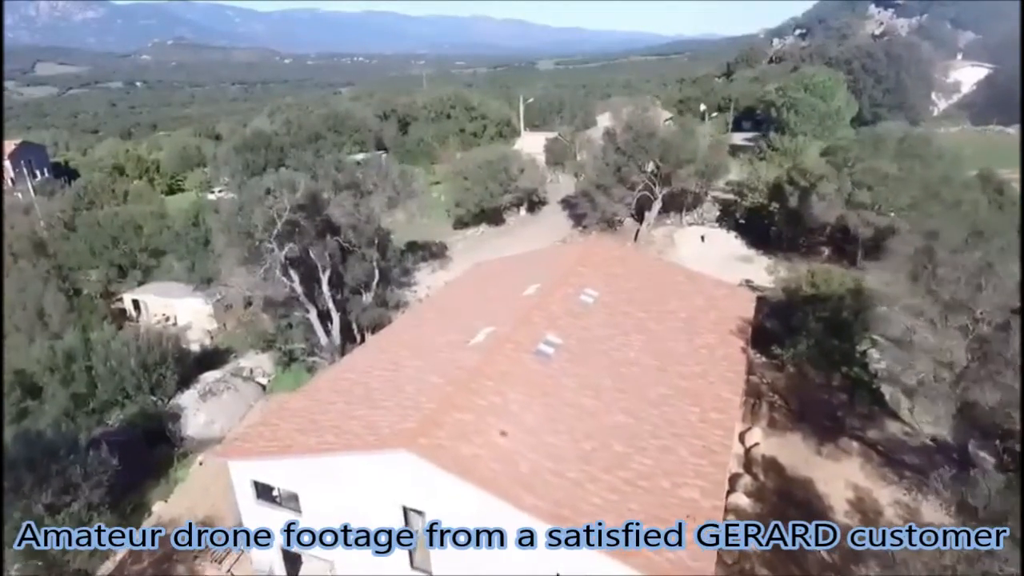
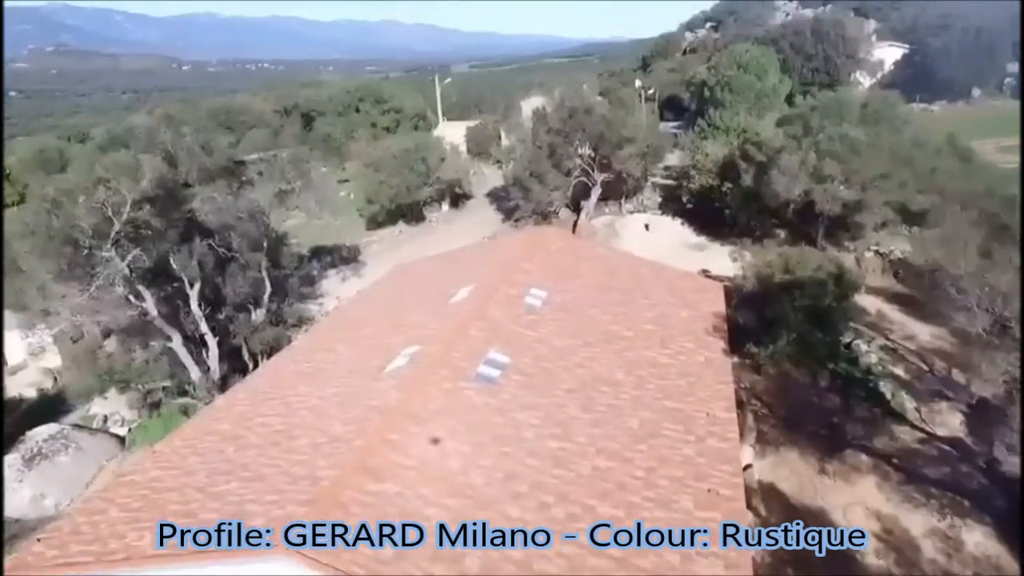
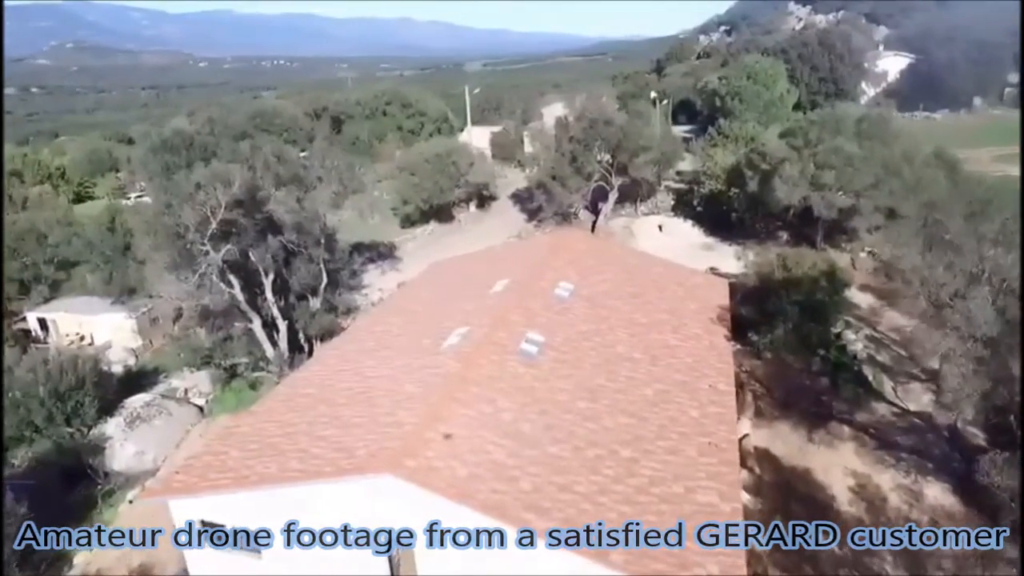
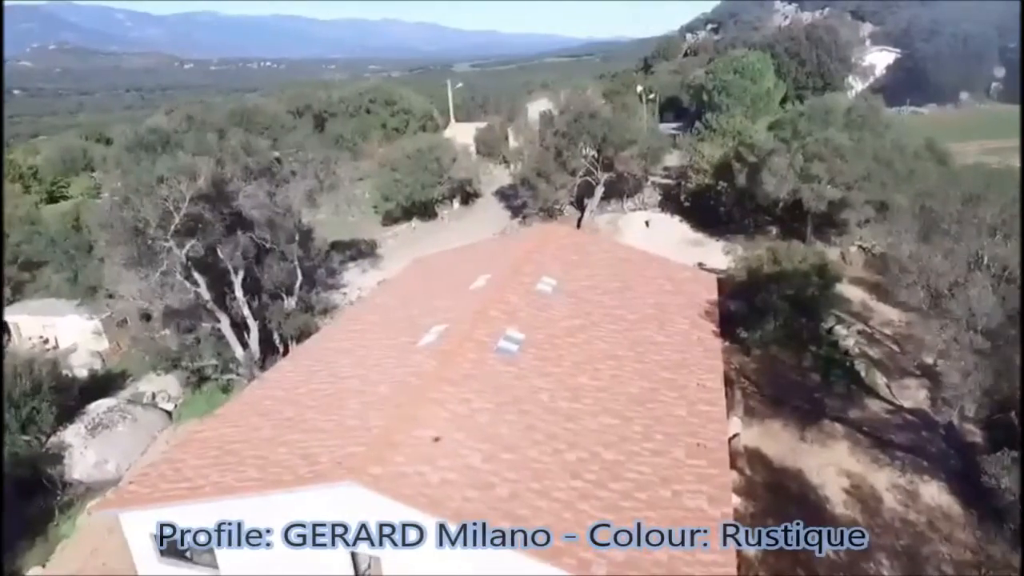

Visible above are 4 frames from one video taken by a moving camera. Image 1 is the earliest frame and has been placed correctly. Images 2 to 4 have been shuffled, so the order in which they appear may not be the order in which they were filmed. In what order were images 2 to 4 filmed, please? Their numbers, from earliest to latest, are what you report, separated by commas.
3, 4, 2
